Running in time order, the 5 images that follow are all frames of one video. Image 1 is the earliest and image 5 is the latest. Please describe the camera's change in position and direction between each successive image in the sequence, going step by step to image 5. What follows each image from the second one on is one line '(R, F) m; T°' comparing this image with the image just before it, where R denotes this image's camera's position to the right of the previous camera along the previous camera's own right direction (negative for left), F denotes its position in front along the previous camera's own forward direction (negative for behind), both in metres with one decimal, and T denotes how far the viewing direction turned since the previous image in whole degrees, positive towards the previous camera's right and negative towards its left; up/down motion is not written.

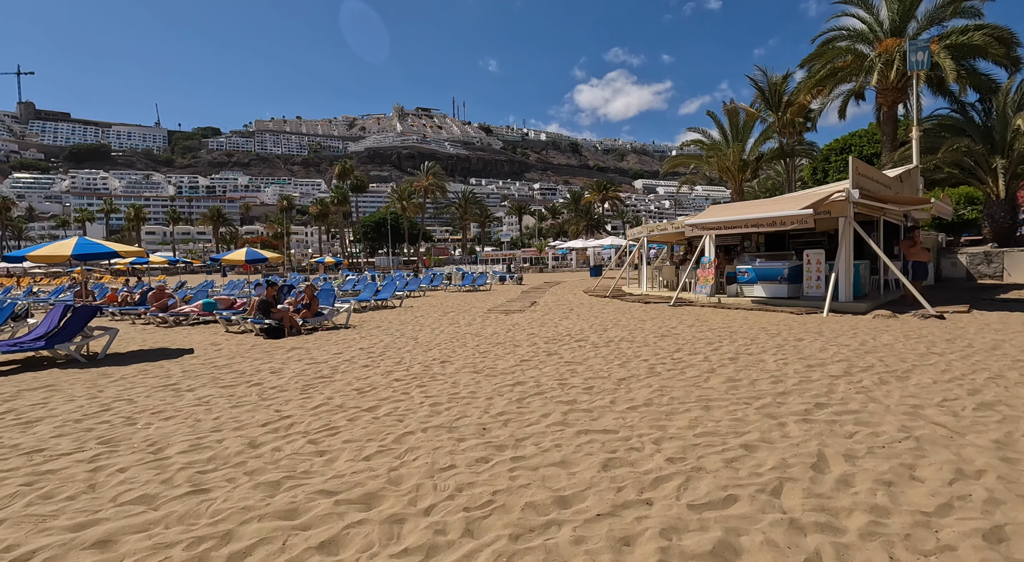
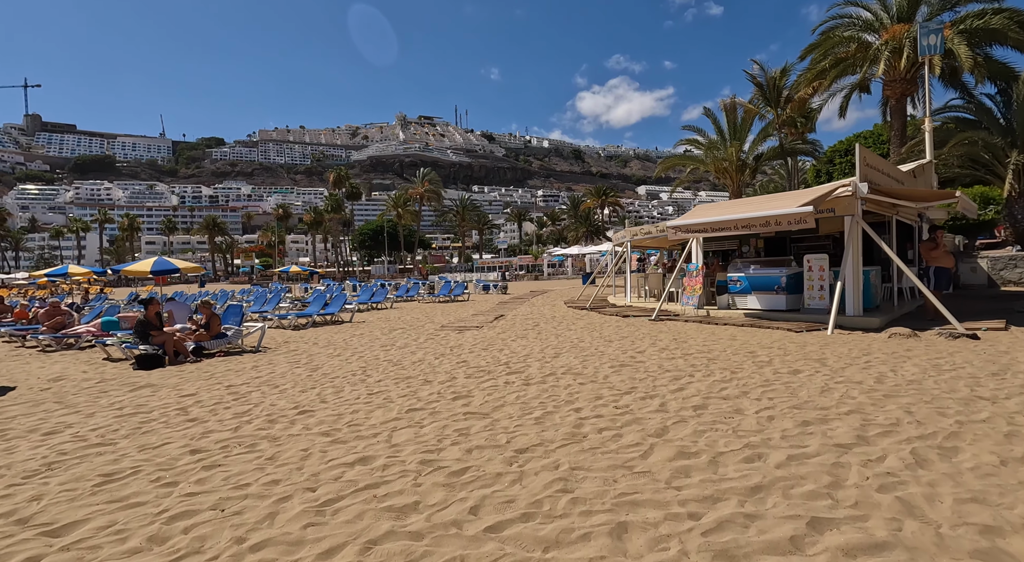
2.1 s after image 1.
(+1.0, +1.7) m; 0°
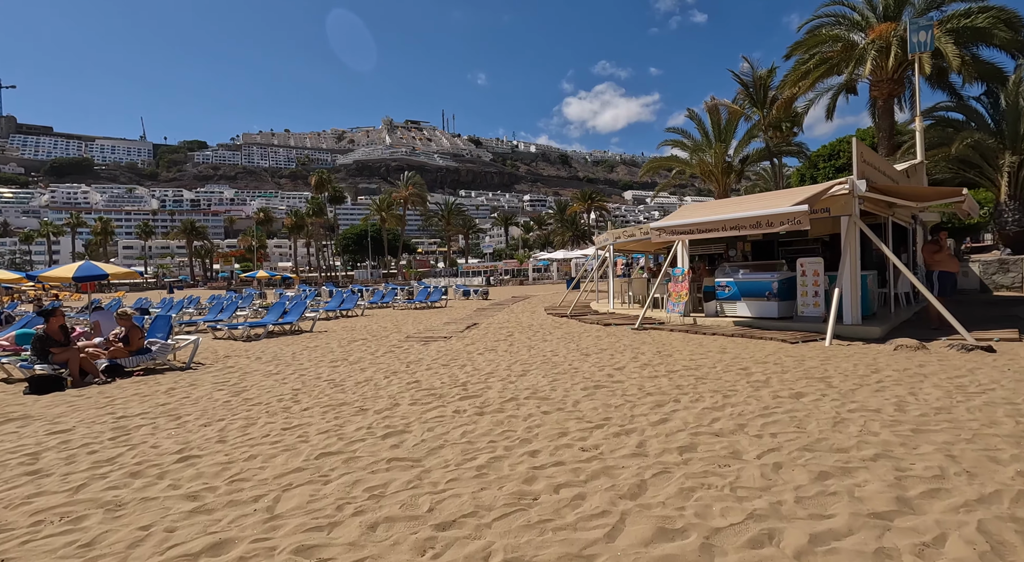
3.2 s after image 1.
(+0.3, +0.9) m; +1°
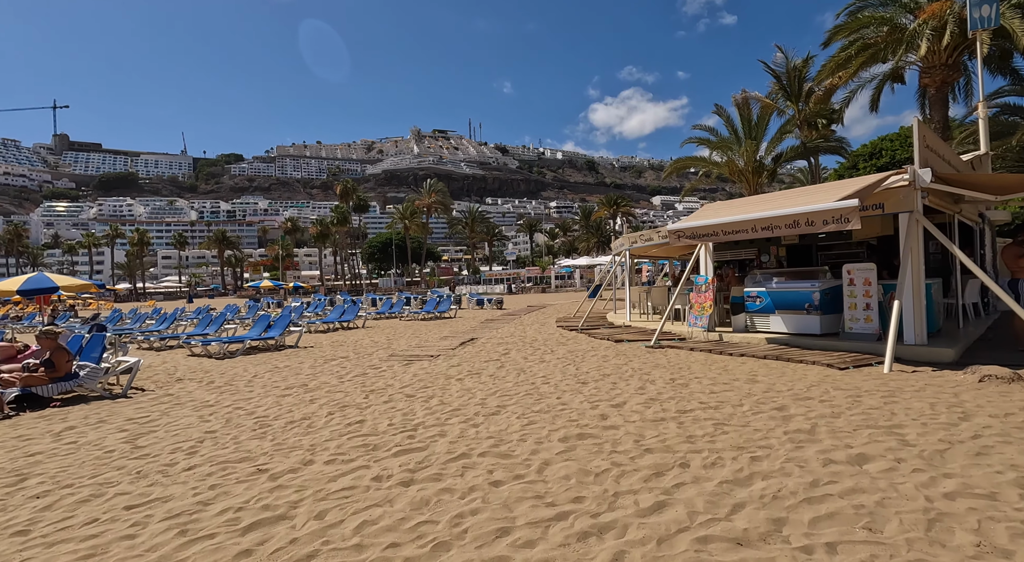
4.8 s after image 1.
(+0.5, +1.3) m; -3°
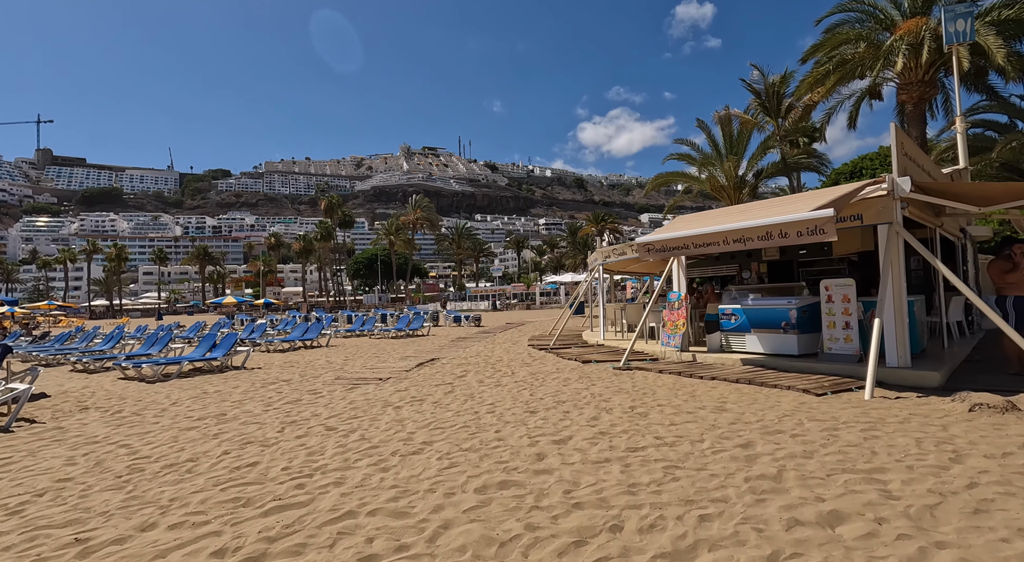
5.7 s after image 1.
(+0.5, +0.7) m; +1°
